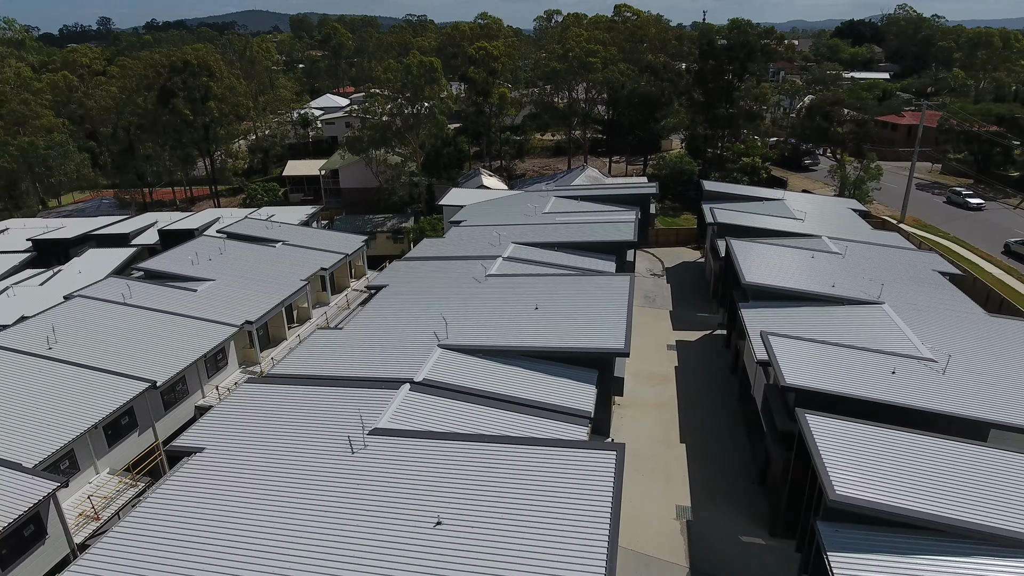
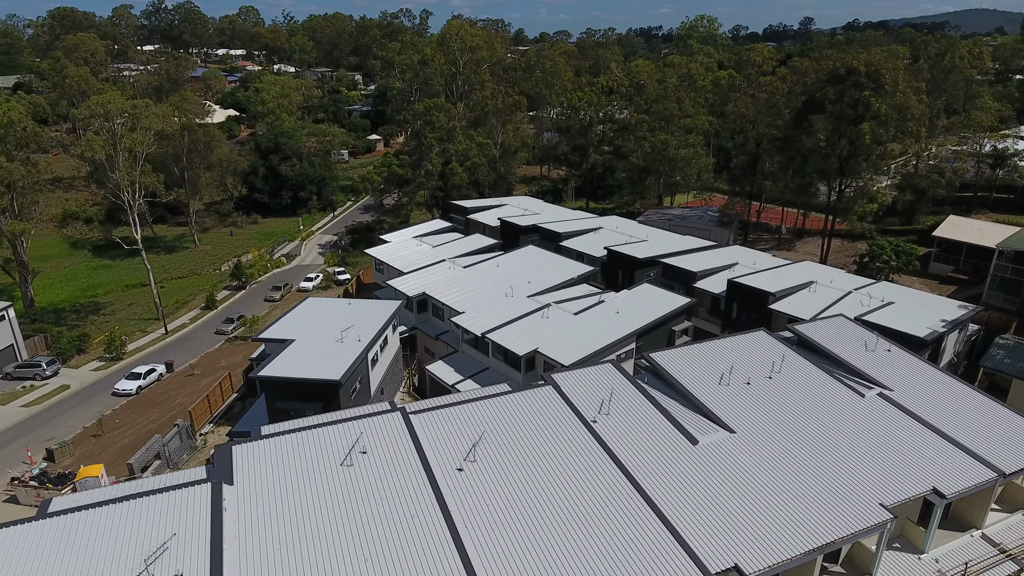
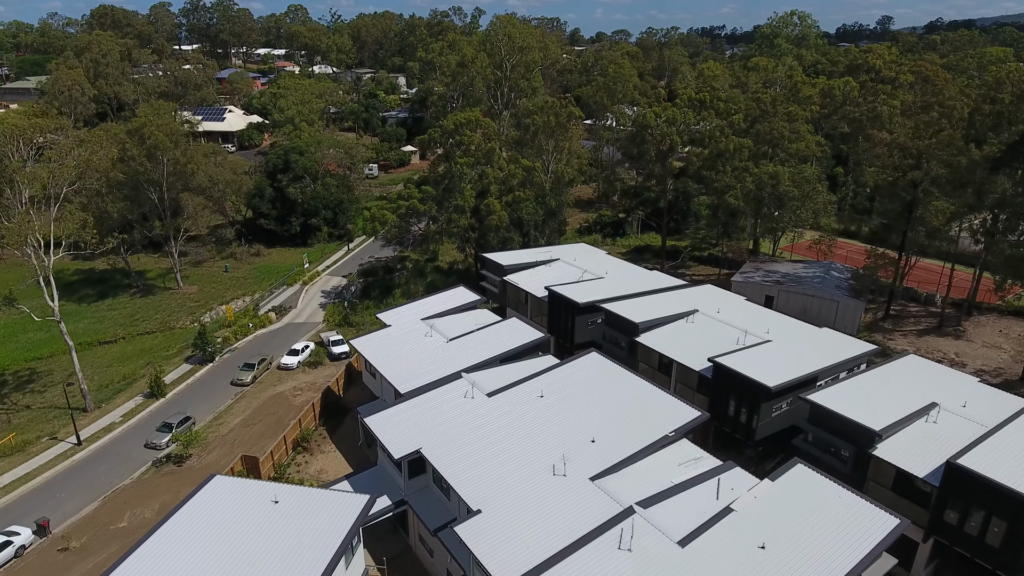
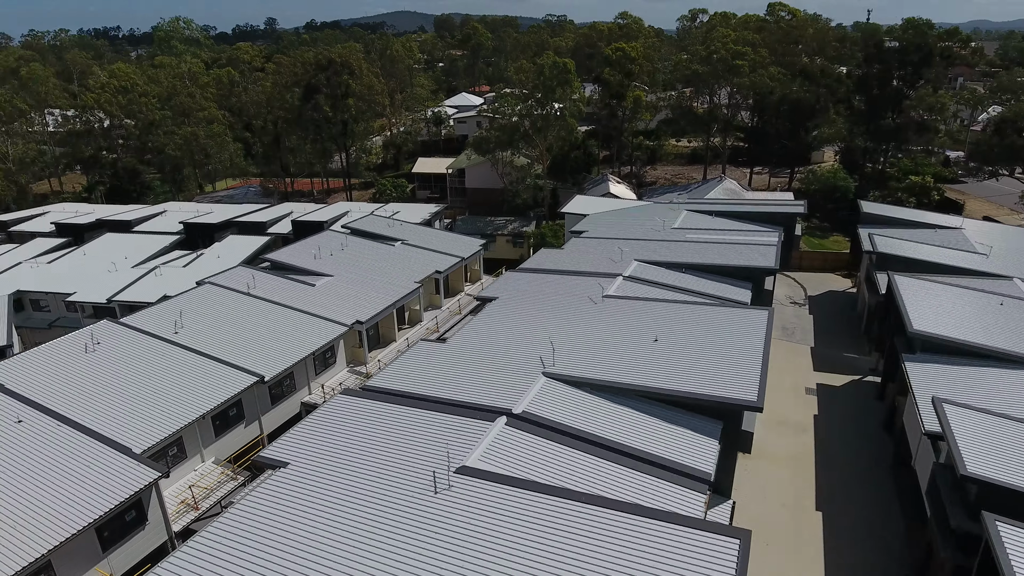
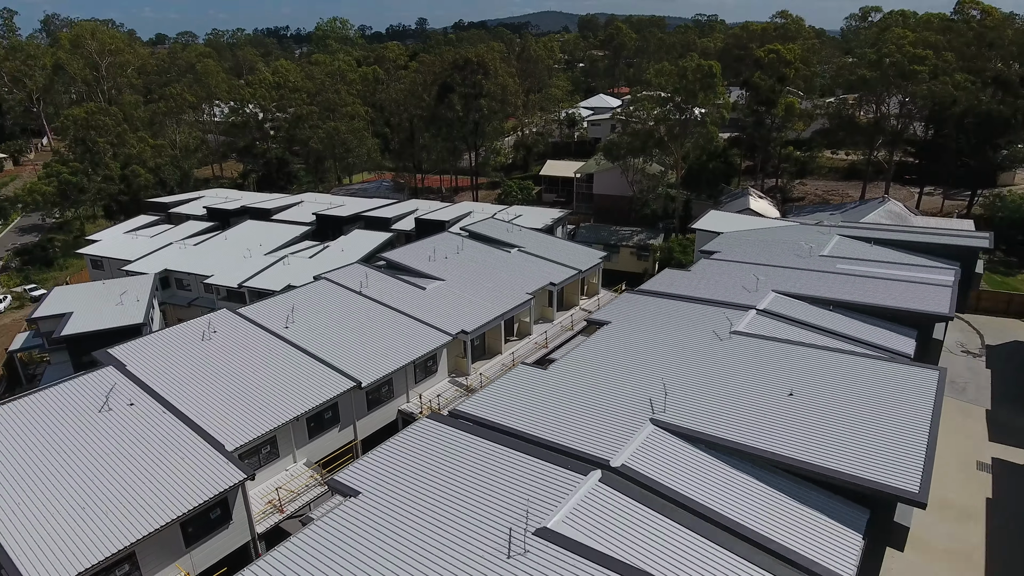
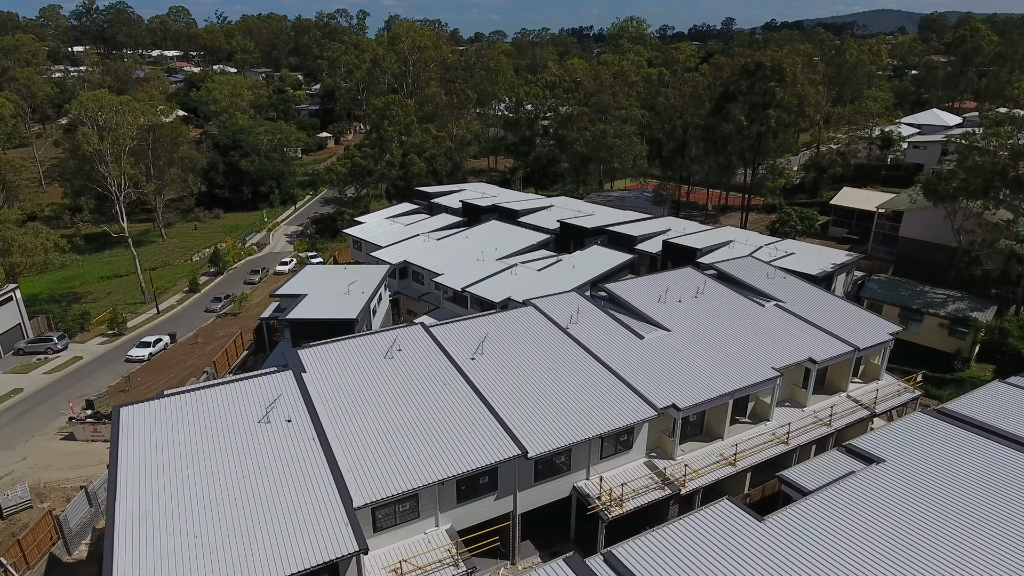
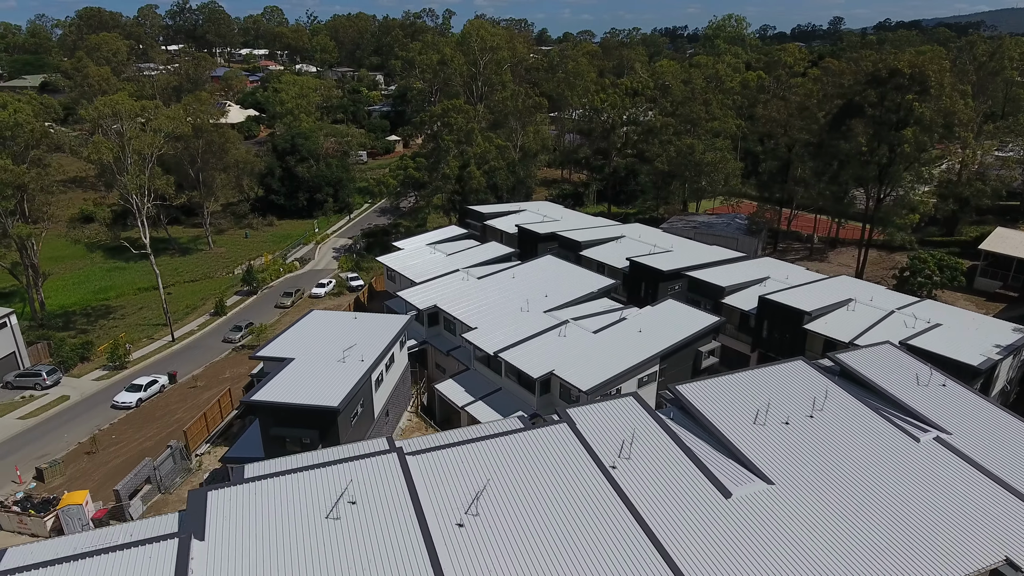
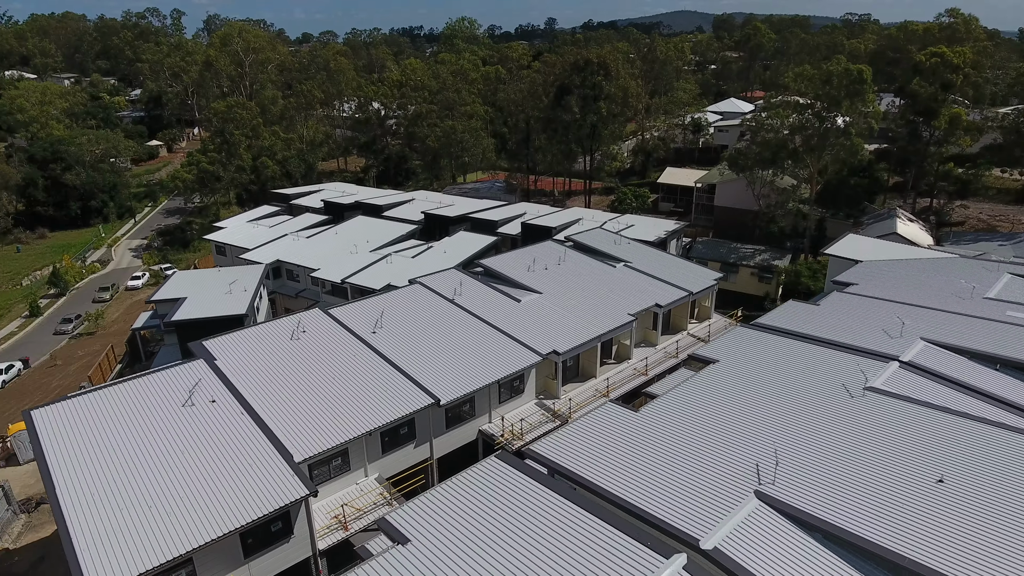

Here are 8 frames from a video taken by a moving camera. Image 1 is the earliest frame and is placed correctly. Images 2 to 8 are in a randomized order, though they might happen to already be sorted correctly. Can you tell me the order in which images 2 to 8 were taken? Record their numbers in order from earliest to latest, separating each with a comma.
4, 5, 8, 6, 2, 7, 3
